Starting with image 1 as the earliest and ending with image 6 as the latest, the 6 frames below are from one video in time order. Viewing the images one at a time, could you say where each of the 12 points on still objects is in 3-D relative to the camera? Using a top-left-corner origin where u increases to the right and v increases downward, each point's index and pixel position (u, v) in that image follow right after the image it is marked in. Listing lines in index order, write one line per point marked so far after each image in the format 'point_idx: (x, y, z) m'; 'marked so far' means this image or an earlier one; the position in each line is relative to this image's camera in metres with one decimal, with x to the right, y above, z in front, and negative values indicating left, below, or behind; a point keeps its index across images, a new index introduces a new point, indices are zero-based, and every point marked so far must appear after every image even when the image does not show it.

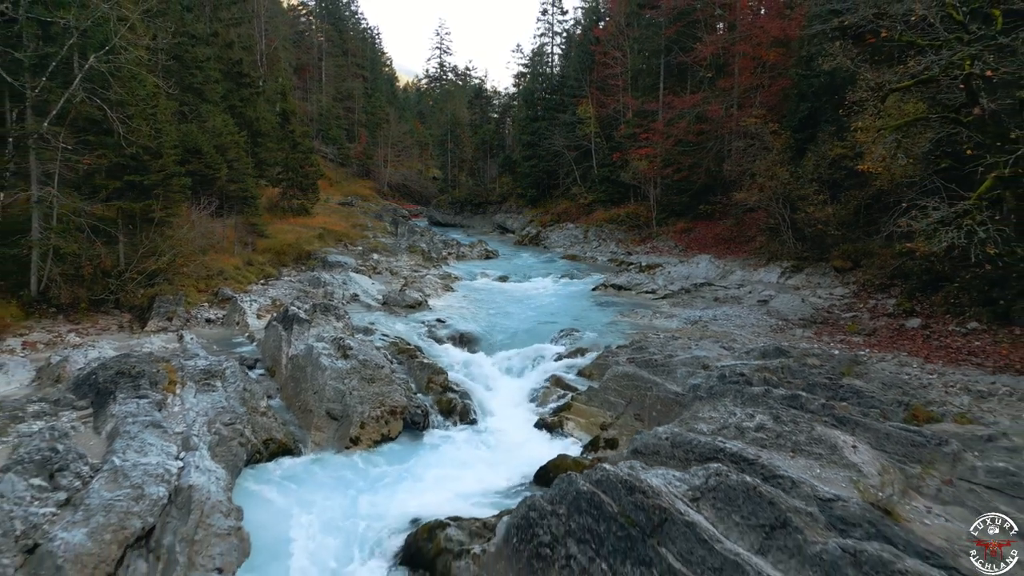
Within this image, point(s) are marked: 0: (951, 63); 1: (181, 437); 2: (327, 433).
0: (+8.4, +4.3, +9.5) m
1: (-4.4, -2.0, +6.6) m
2: (-3.0, -2.3, +8.1) m
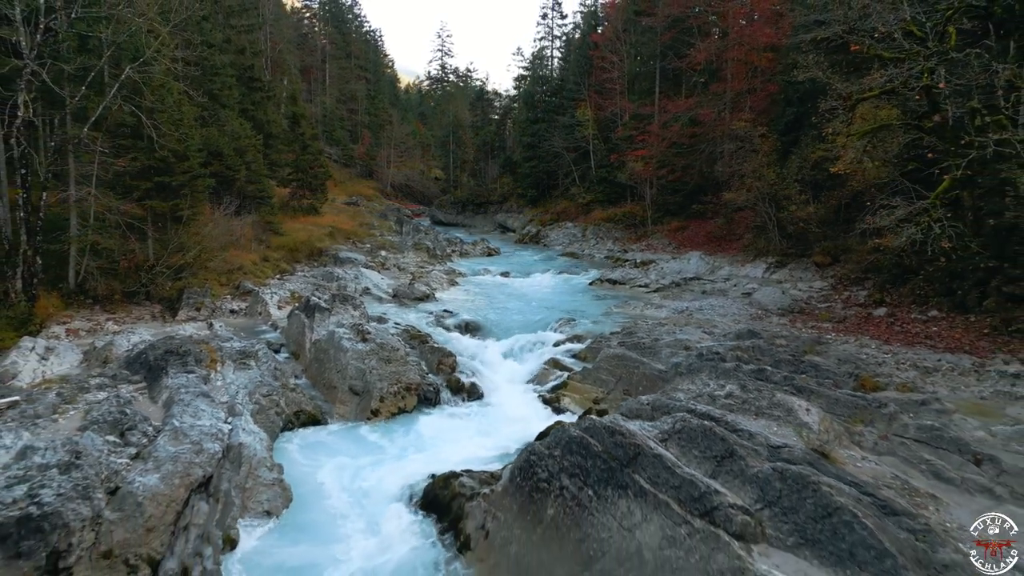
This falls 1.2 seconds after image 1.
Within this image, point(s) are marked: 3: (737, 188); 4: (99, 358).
0: (+8.4, +4.5, +10.5) m
1: (-4.4, -1.8, +7.6) m
2: (-3.0, -2.1, +9.0) m
3: (+8.8, +3.9, +19.3) m
4: (-8.0, -1.3, +9.5) m
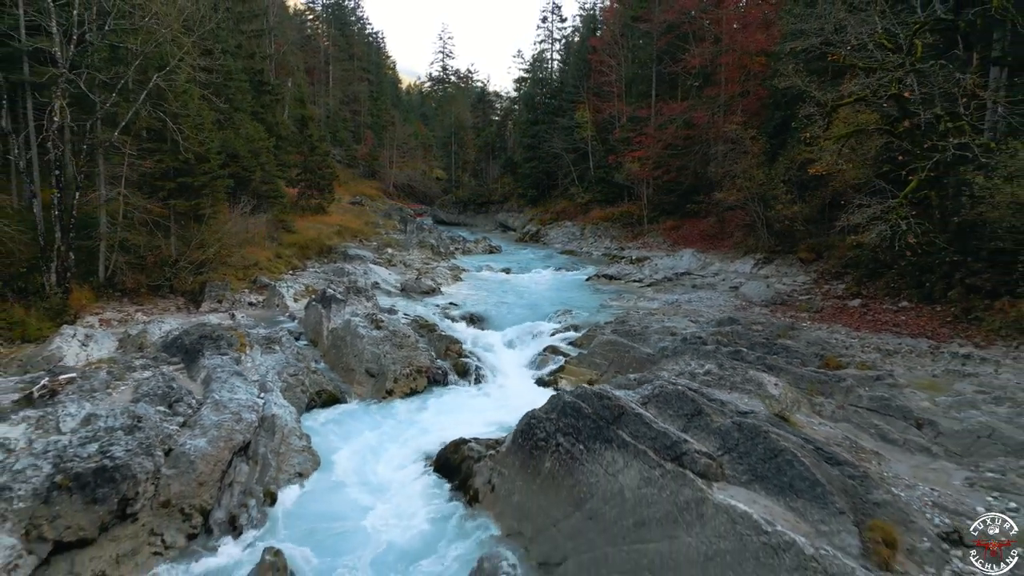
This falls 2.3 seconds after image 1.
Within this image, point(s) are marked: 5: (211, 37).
0: (+8.5, +4.7, +11.3) m
1: (-4.4, -1.6, +8.5) m
2: (-2.9, -2.0, +9.9) m
3: (+8.8, +4.1, +20.2) m
4: (-8.0, -1.2, +10.4) m
5: (-10.3, +8.6, +16.7) m
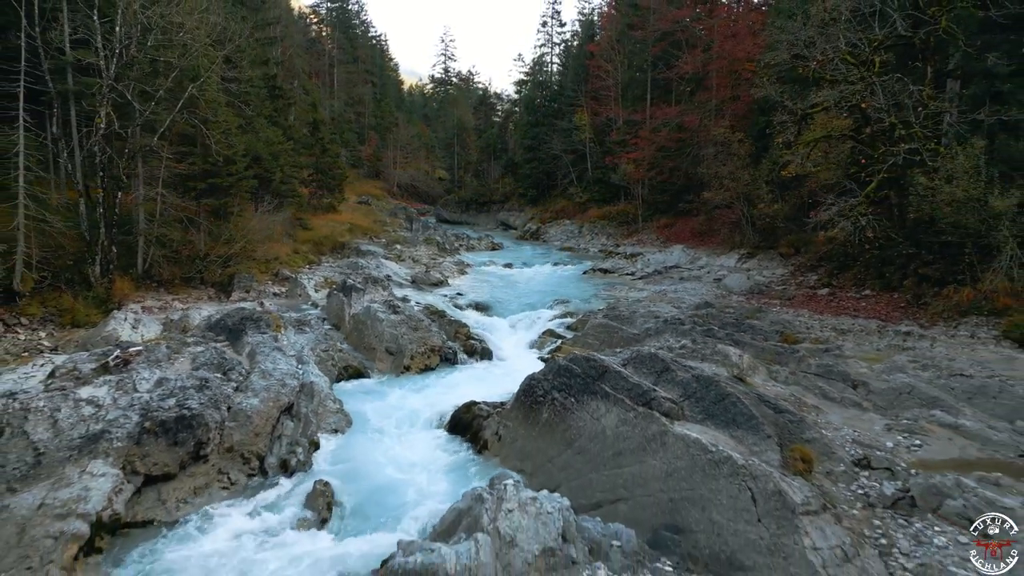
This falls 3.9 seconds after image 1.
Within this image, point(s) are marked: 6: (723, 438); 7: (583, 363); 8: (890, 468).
0: (+8.5, +5.0, +12.6) m
1: (-4.3, -1.4, +9.8) m
2: (-2.9, -1.7, +11.2) m
3: (+8.9, +4.4, +21.5) m
4: (-7.9, -0.9, +11.7) m
5: (-10.2, +8.8, +18.1) m
6: (+2.5, -1.8, +5.8) m
7: (+1.0, -1.1, +7.3) m
8: (+4.6, -2.2, +5.9) m
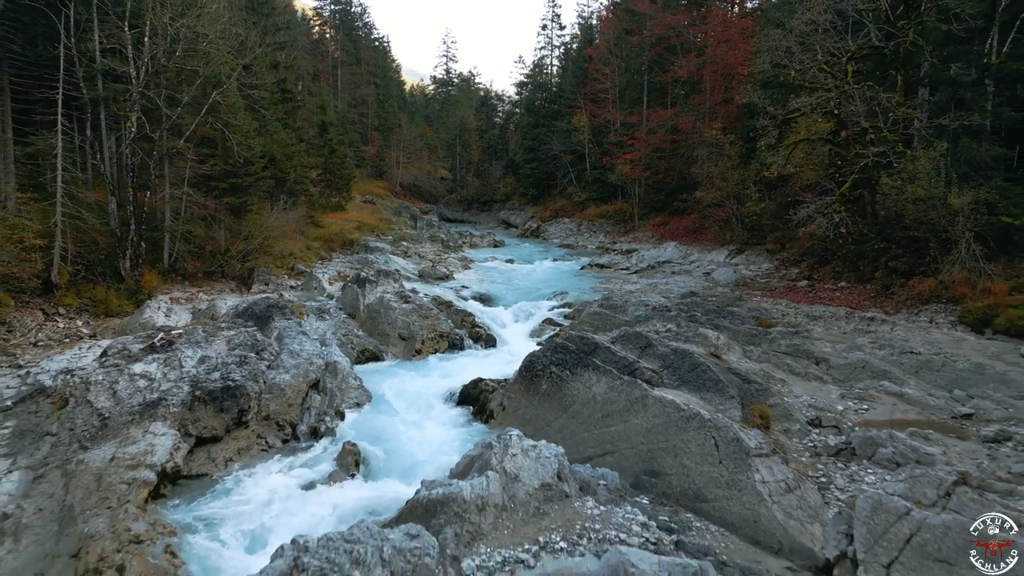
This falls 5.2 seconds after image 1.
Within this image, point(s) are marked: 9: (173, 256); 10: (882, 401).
0: (+8.6, +5.2, +13.7) m
1: (-4.2, -1.1, +10.8) m
2: (-2.8, -1.5, +12.2) m
3: (+9.0, +4.6, +22.5) m
4: (-7.9, -0.7, +12.7) m
5: (-10.1, +9.1, +19.1) m
6: (+2.5, -1.6, +6.9) m
7: (+1.1, -0.9, +8.3) m
8: (+4.6, -1.9, +7.0) m
9: (-10.8, +1.0, +15.7) m
10: (+5.7, -1.7, +7.6) m
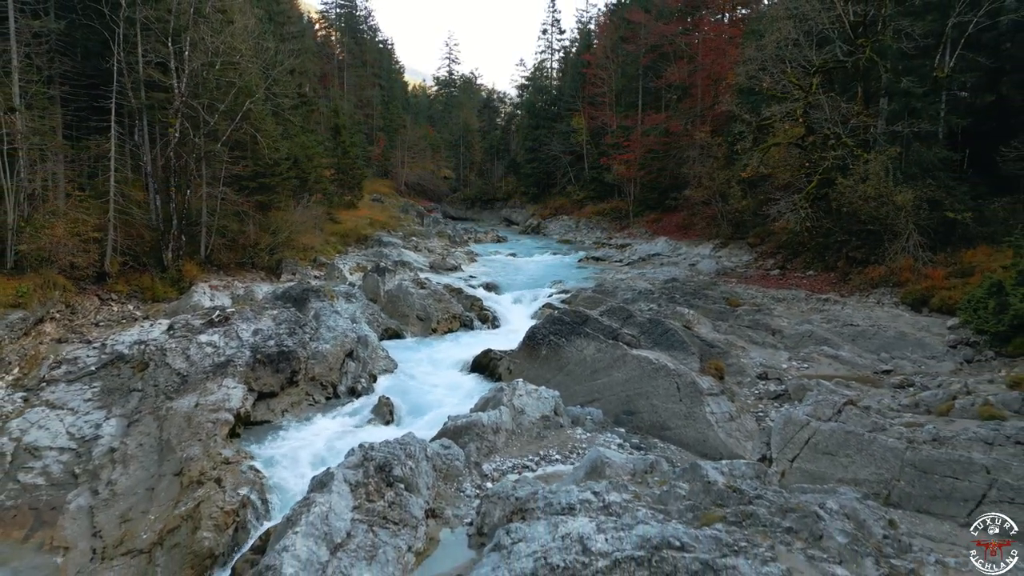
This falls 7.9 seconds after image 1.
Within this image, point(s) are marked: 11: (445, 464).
0: (+8.7, +5.6, +15.3) m
1: (-4.1, -0.8, +12.5) m
2: (-2.7, -1.1, +14.0) m
3: (+9.1, +5.0, +24.2) m
4: (-7.8, -0.3, +14.4) m
5: (-10.0, +9.5, +20.8) m
6: (+2.7, -1.2, +8.6) m
7: (+1.2, -0.5, +10.0) m
8: (+4.7, -1.6, +8.7) m
9: (-10.7, +1.4, +17.4) m
10: (+5.8, -1.4, +9.3) m
11: (-0.9, -2.3, +6.4) m
